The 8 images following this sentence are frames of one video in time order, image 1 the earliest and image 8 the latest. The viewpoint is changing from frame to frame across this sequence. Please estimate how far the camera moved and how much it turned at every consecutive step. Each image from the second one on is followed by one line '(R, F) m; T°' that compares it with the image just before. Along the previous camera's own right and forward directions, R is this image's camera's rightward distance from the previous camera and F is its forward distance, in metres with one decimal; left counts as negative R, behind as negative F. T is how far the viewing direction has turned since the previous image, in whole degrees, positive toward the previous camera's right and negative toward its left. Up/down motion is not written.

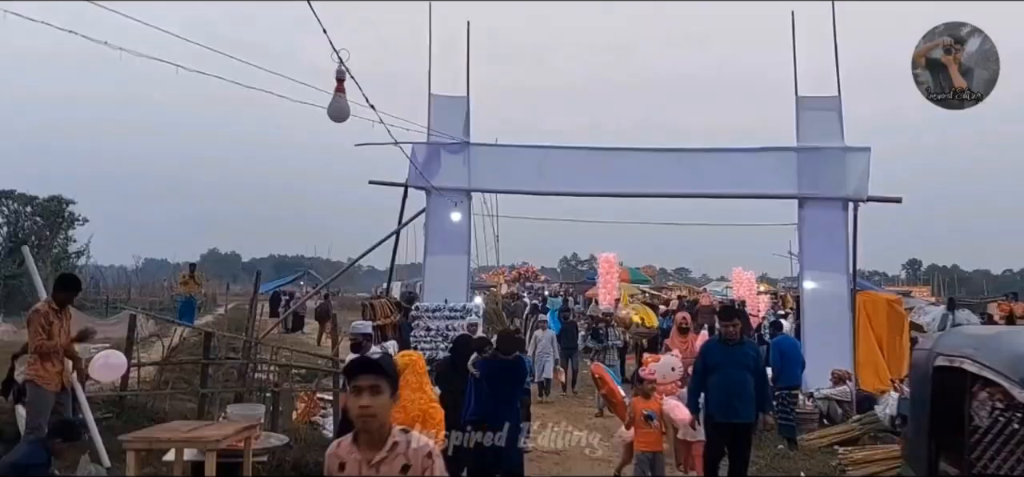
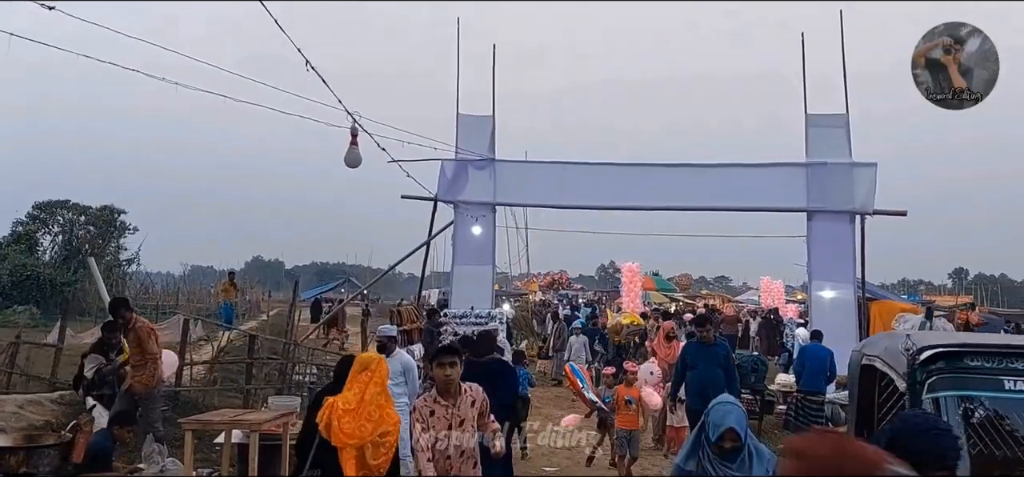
(+0.3, -0.7) m; -3°
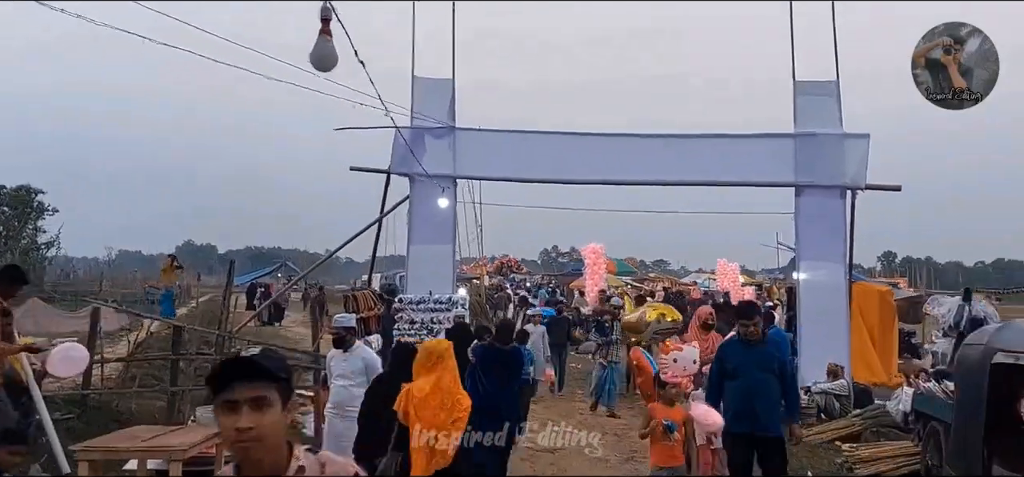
(-0.3, +1.2) m; +4°
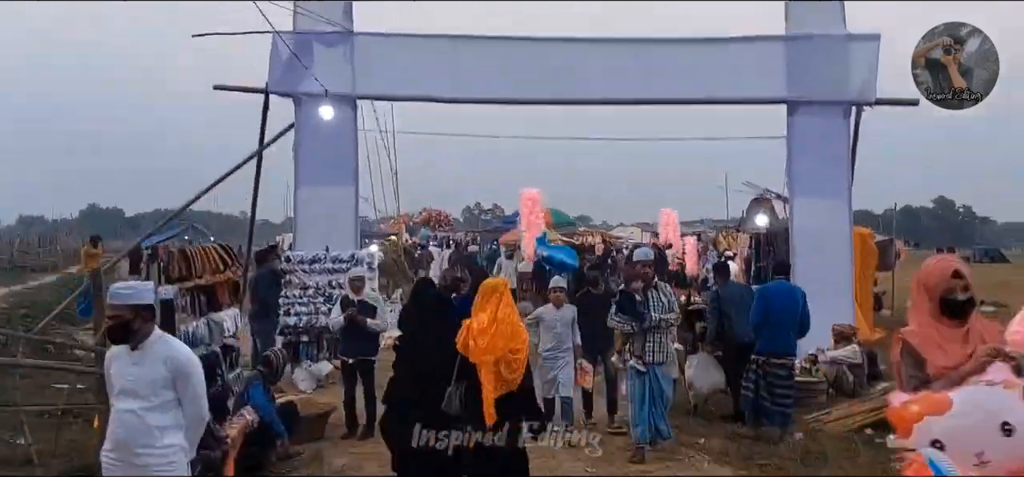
(0.0, +2.5) m; +6°
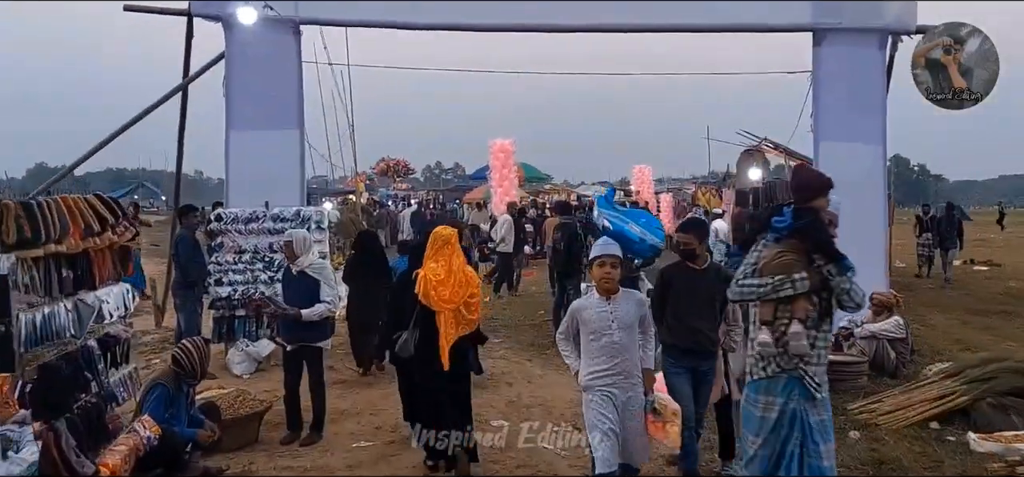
(-0.1, +1.4) m; +3°
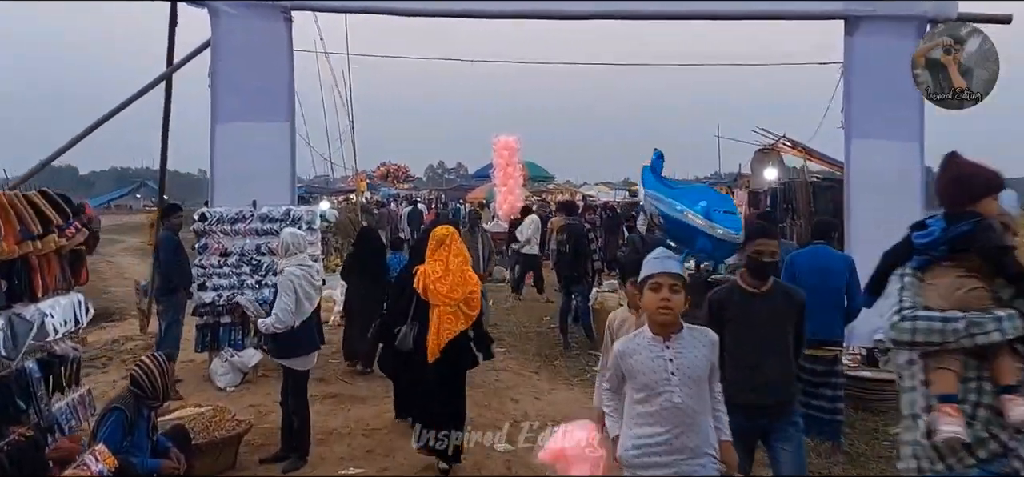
(0.0, +0.5) m; 0°
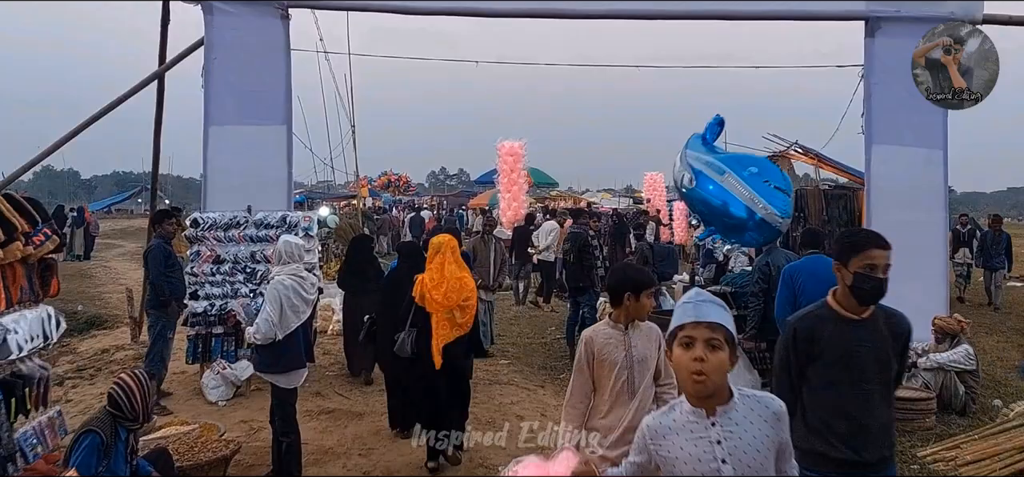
(0.0, +0.3) m; 0°
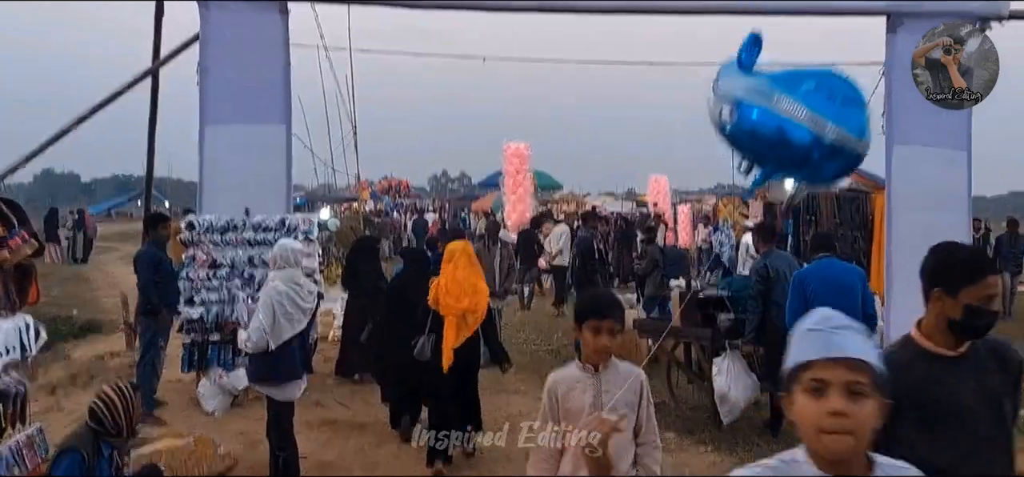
(0.0, +0.2) m; 0°
